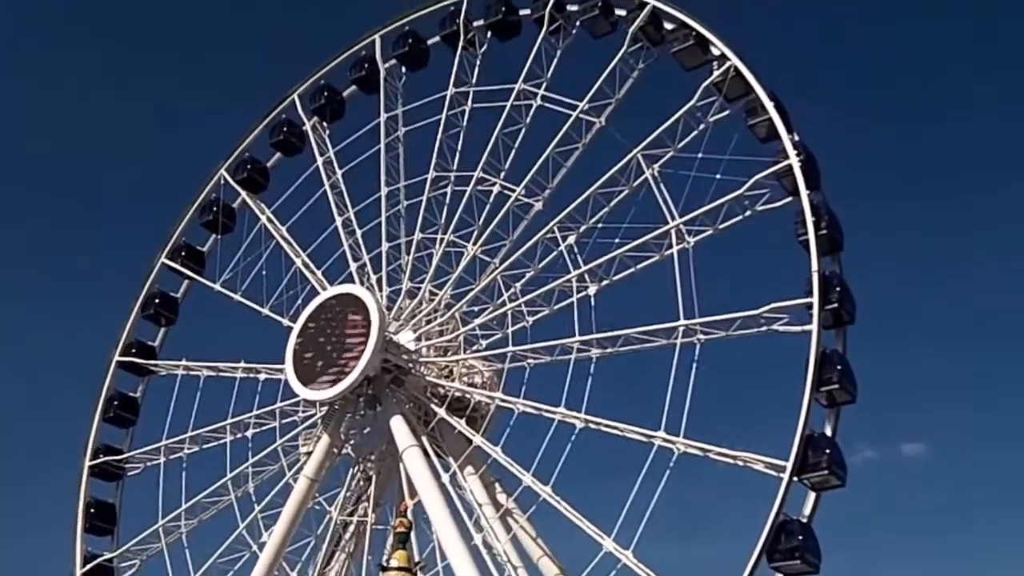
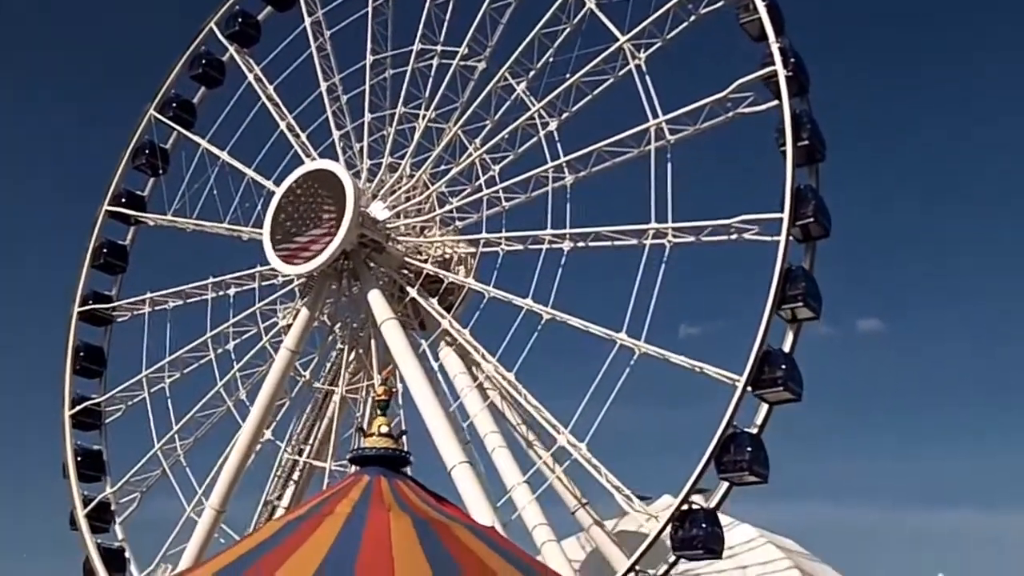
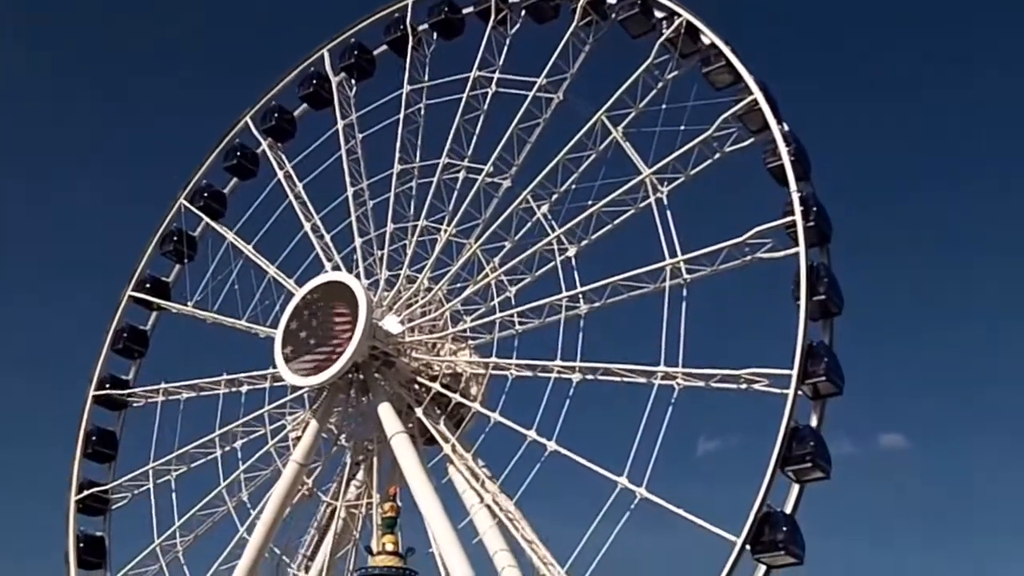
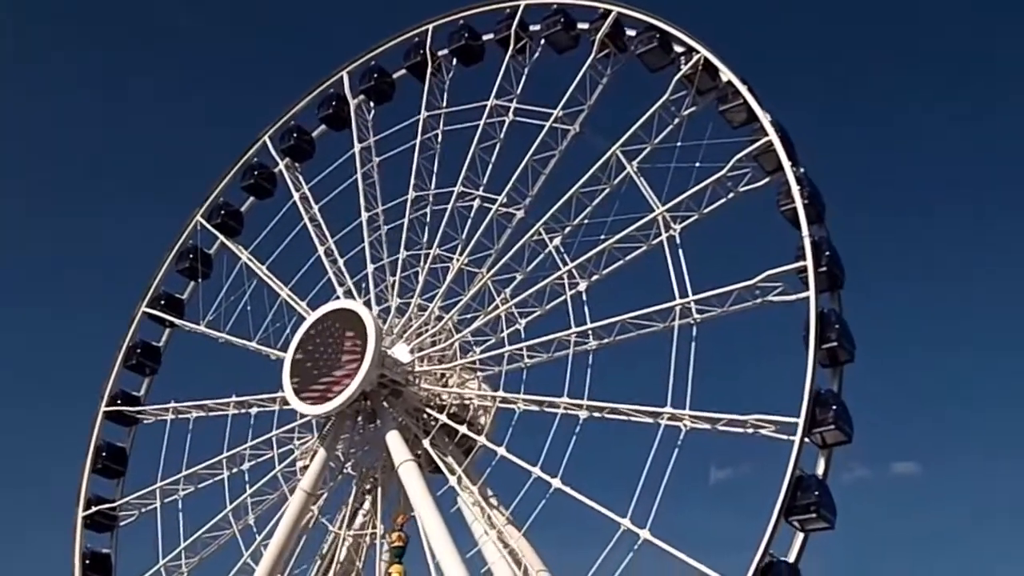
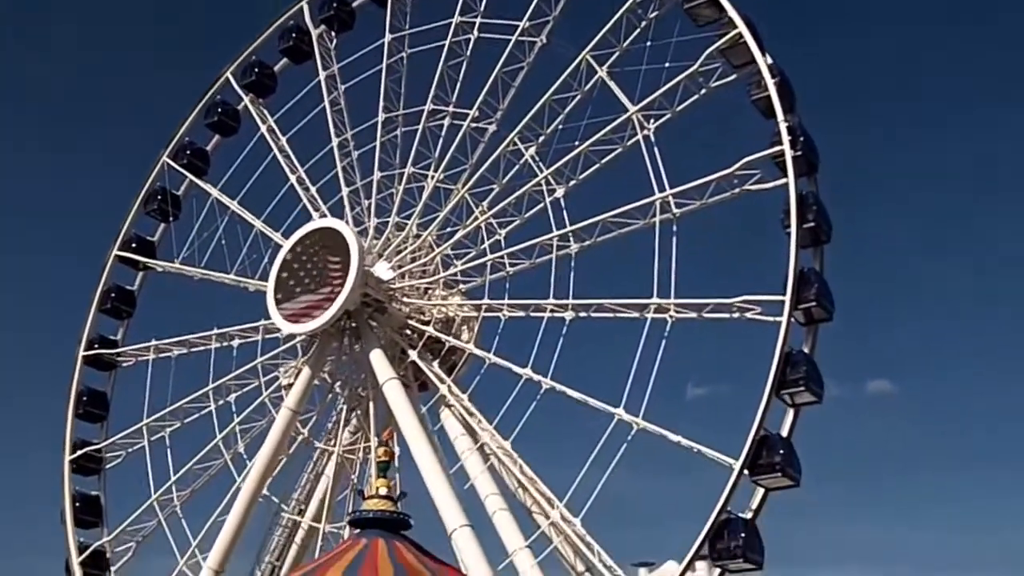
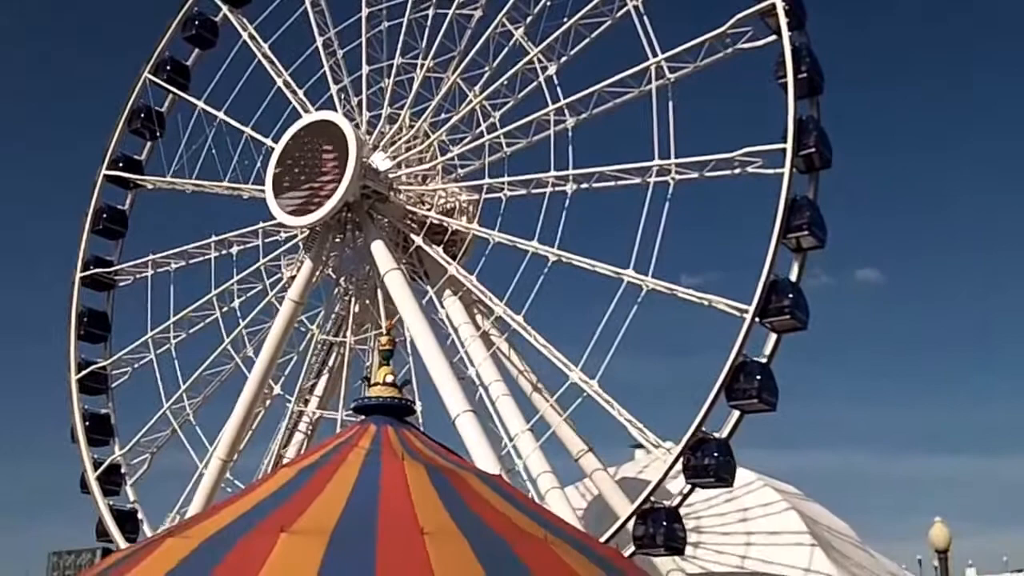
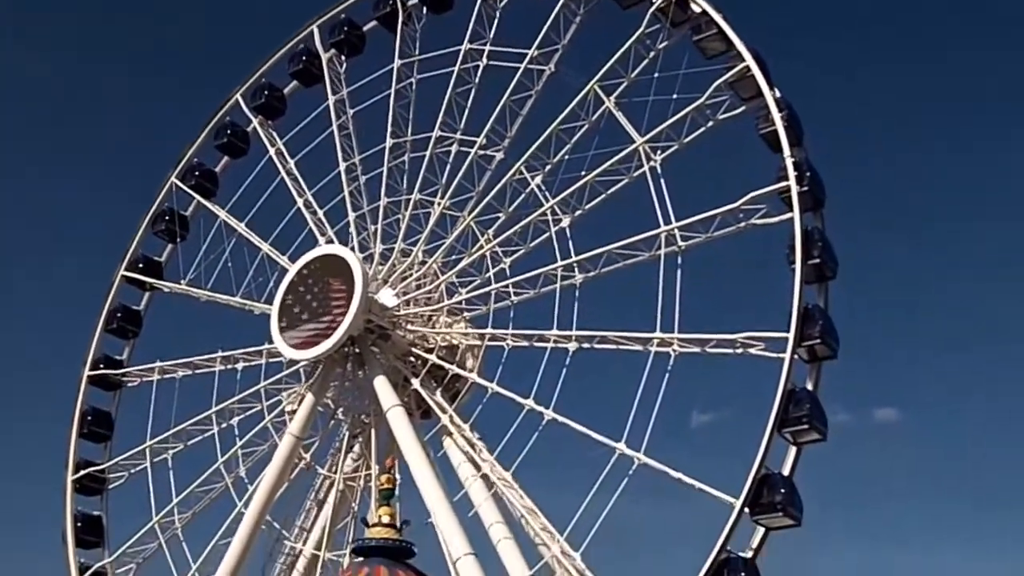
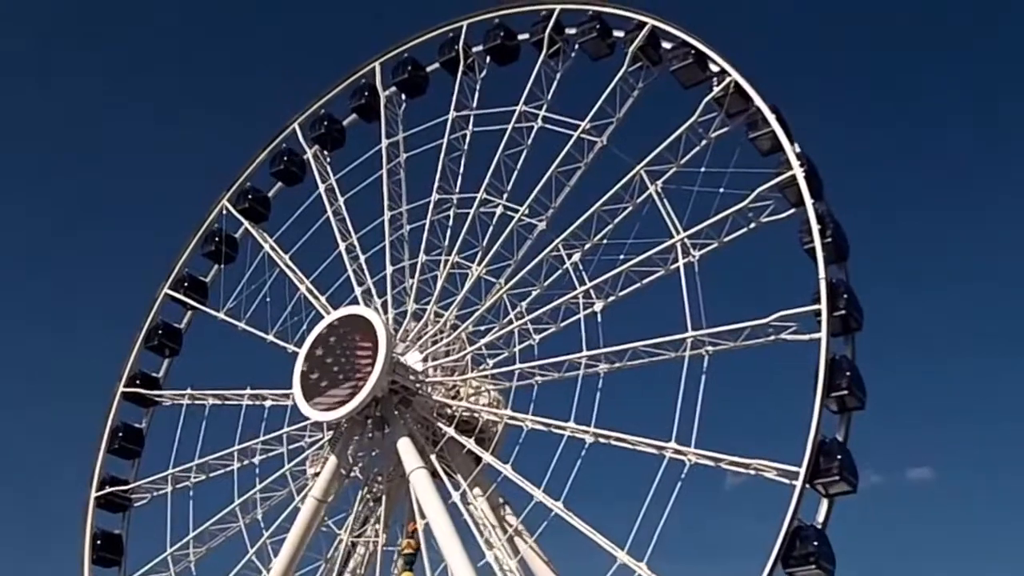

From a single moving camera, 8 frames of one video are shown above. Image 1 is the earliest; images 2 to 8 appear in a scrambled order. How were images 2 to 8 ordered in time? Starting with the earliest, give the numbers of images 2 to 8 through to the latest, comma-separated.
8, 4, 3, 7, 5, 2, 6
